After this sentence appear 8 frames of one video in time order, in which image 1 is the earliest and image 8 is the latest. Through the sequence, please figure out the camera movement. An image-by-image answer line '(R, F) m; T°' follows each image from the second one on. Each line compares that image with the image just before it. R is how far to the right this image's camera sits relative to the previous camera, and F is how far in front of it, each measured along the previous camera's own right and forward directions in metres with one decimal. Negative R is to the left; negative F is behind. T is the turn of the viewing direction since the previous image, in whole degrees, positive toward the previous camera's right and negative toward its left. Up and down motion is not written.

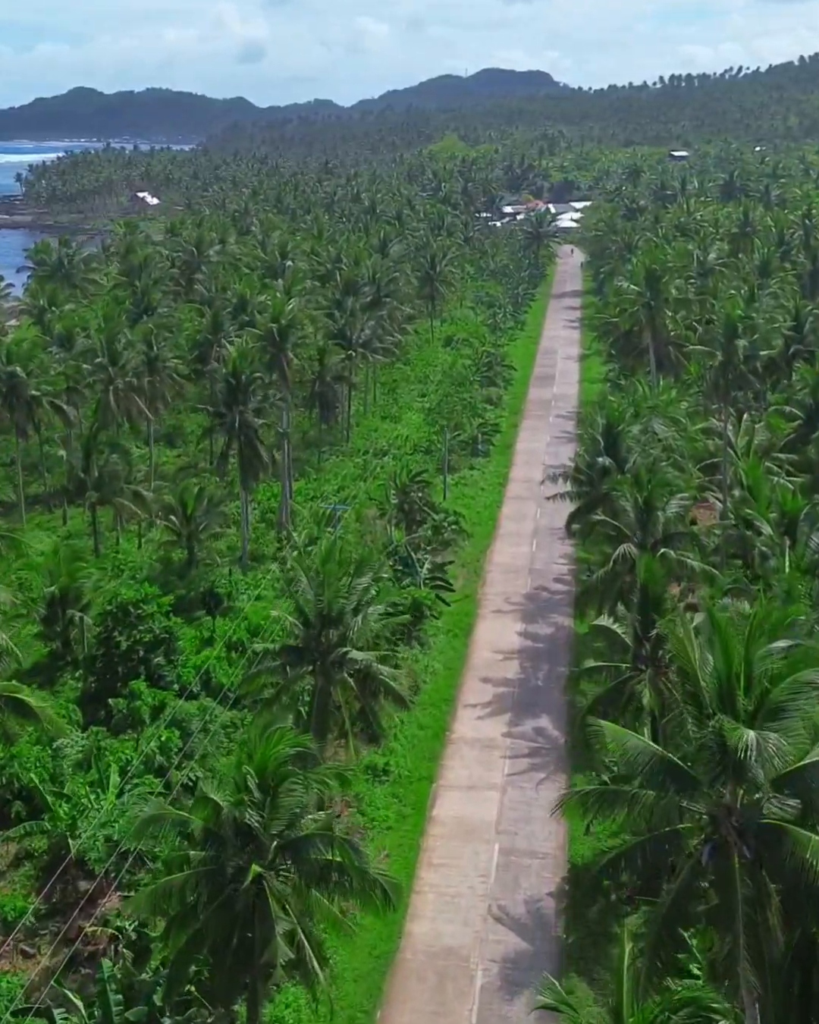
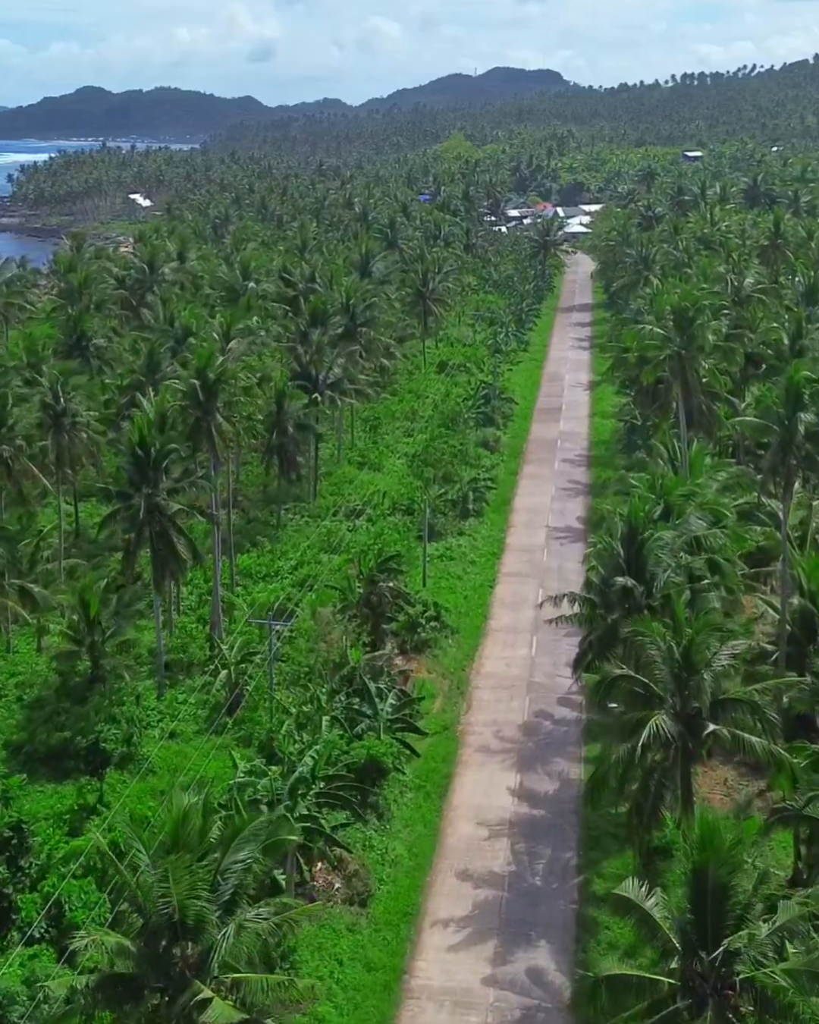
(+1.3, +10.7) m; 0°
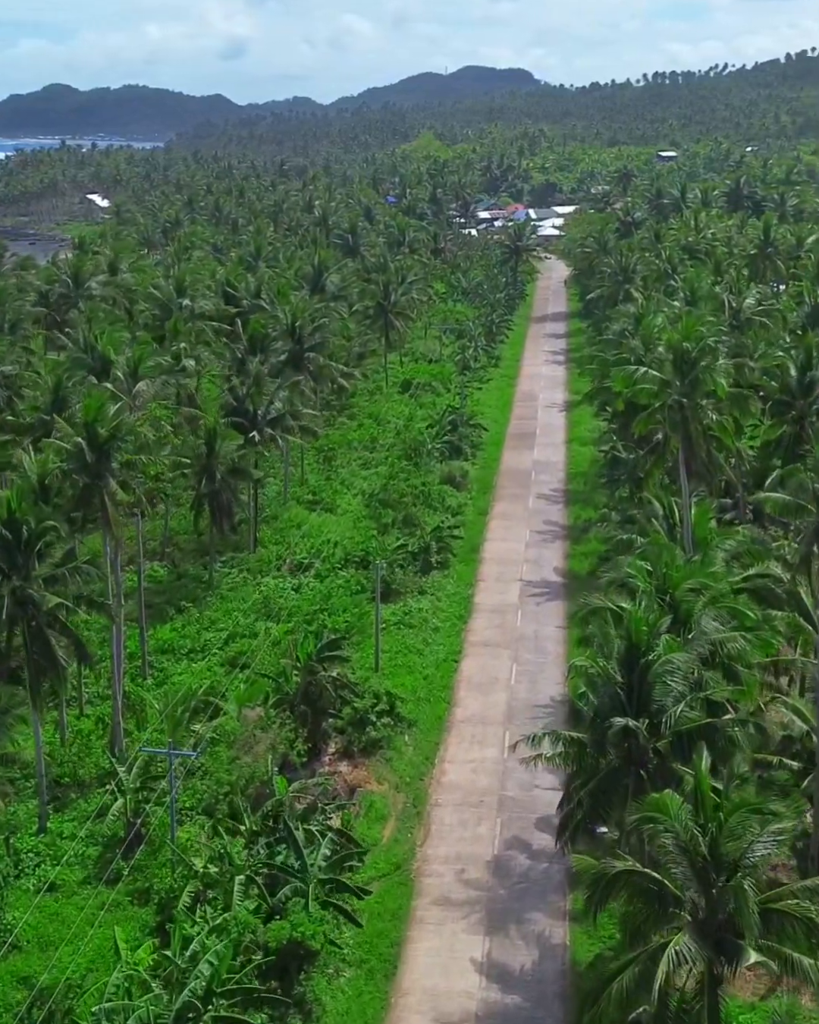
(+0.7, +7.2) m; +1°
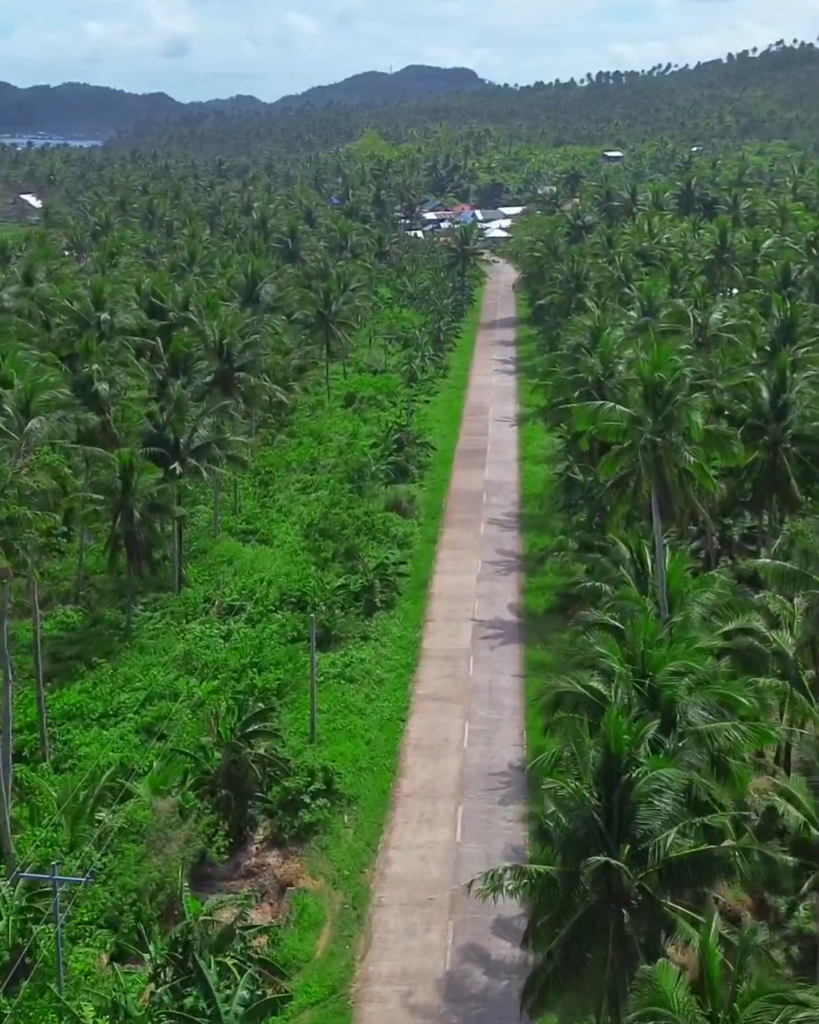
(+0.3, +4.3) m; +2°
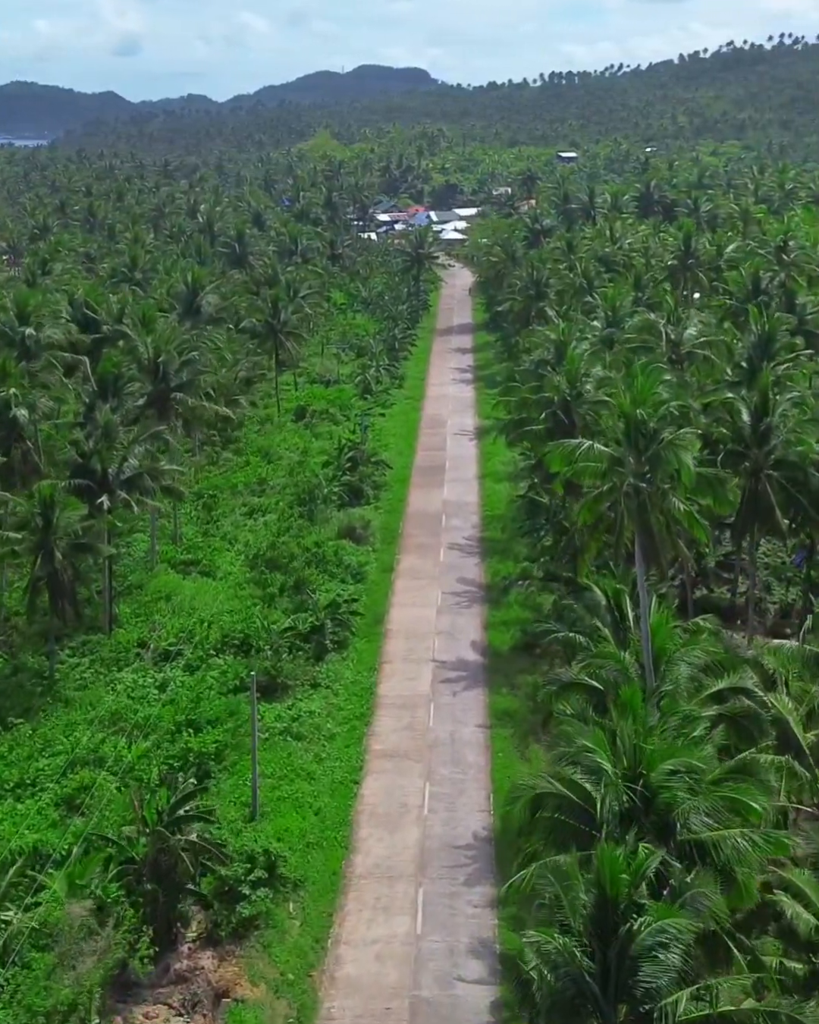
(+0.1, +3.7) m; +2°
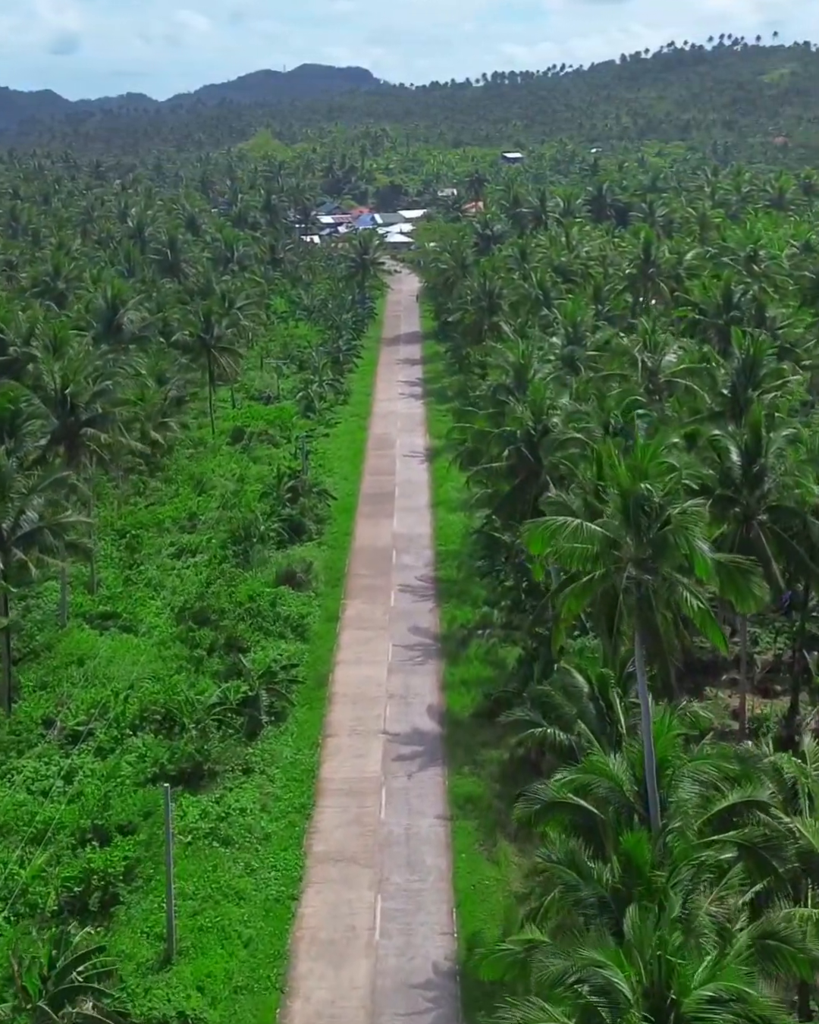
(0.0, +5.2) m; +2°
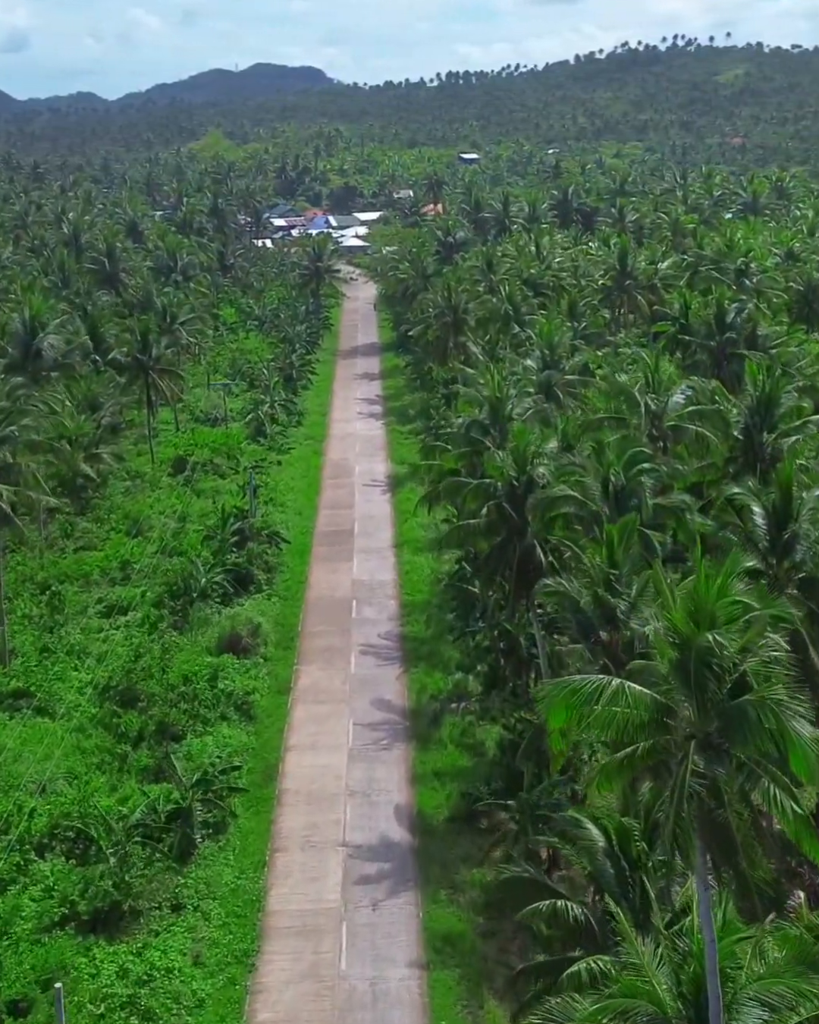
(-0.1, +5.9) m; +2°
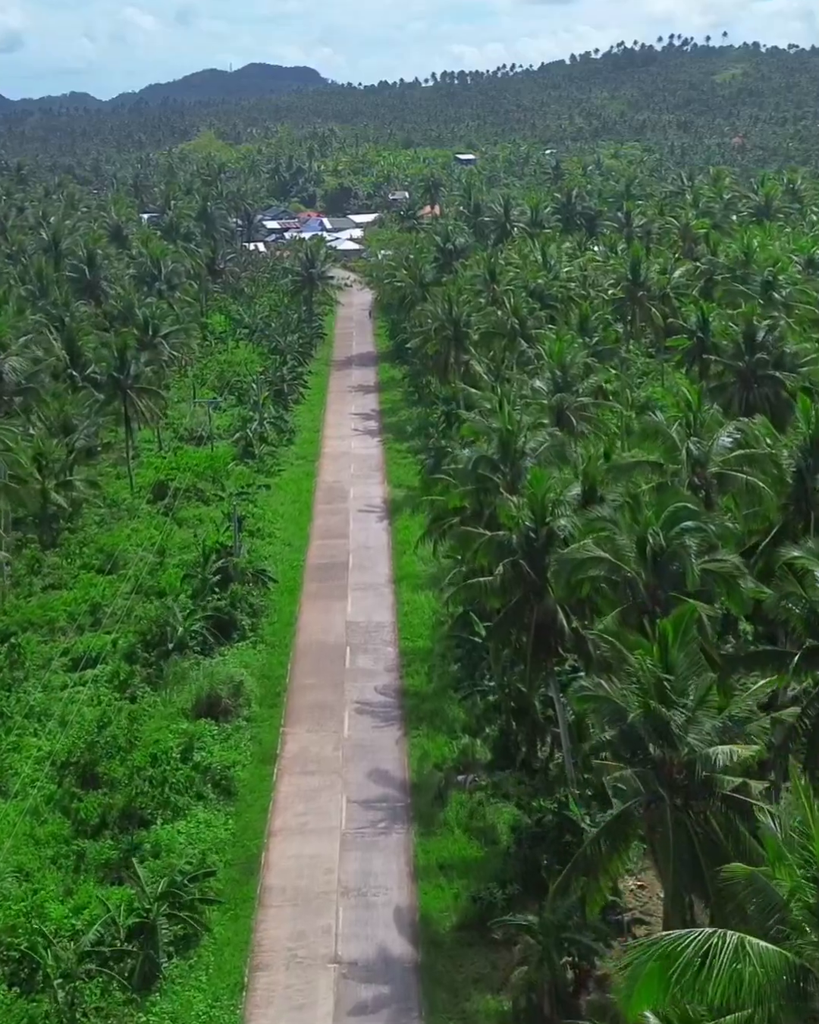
(-0.1, +4.5) m; 0°
